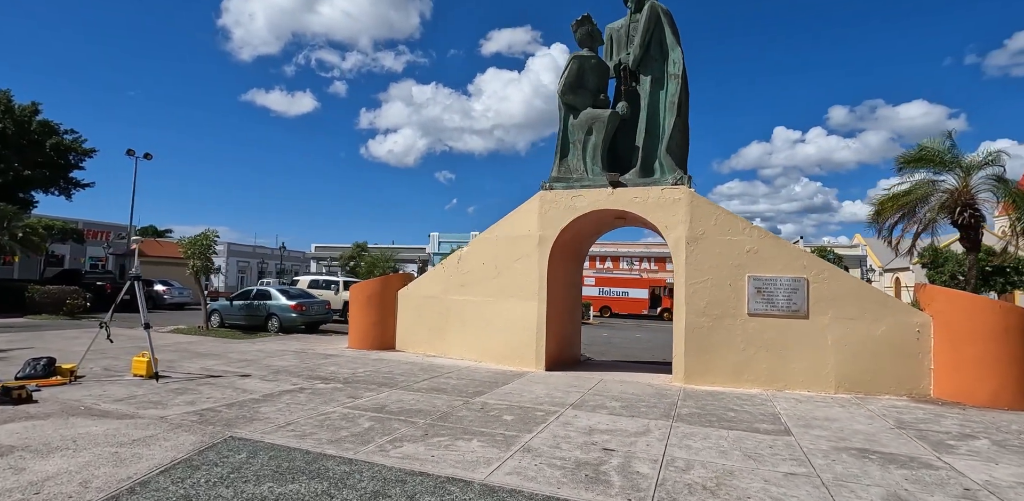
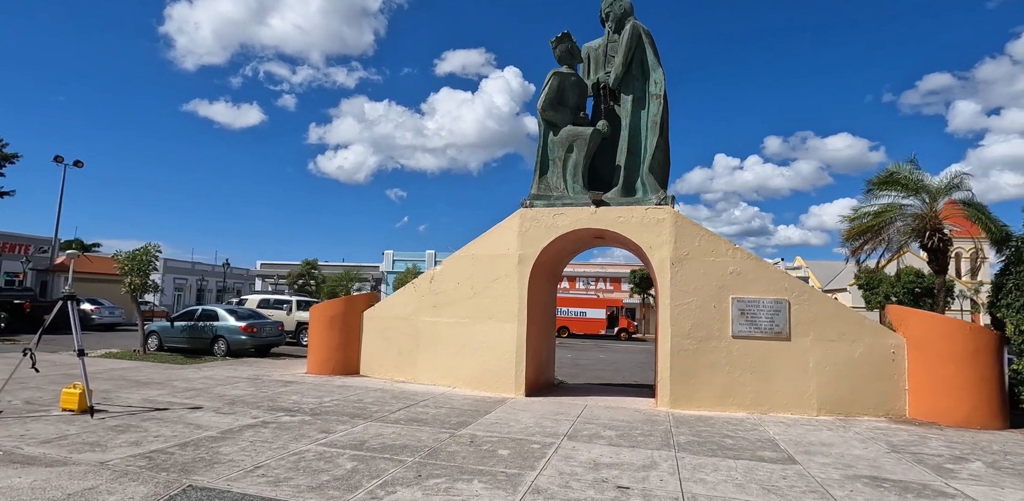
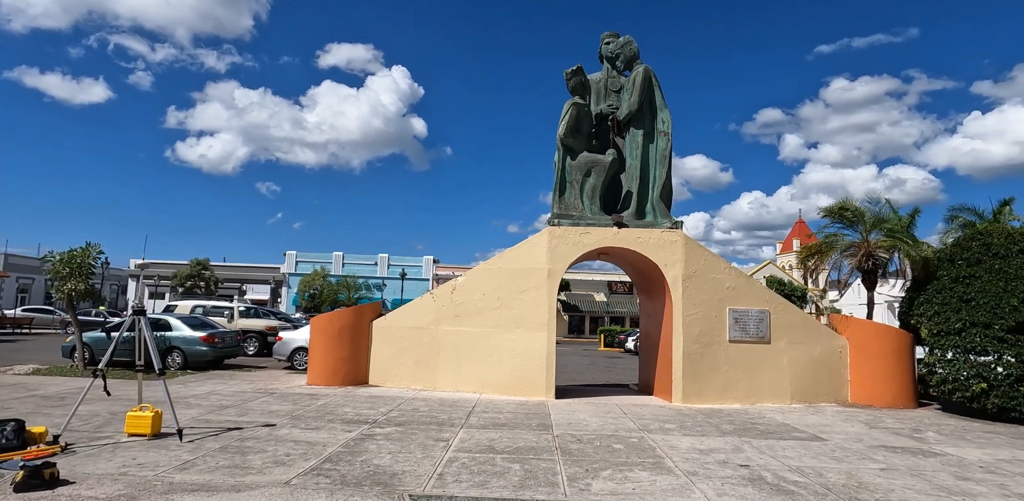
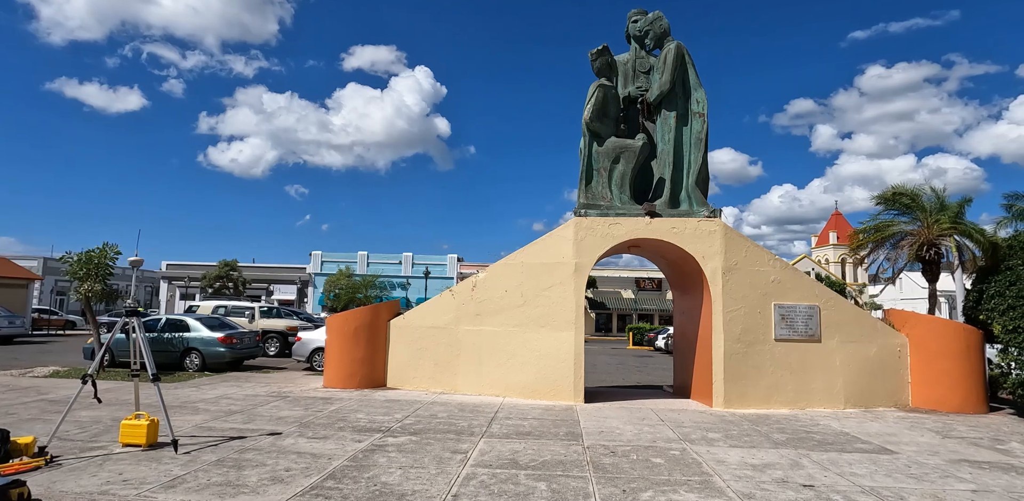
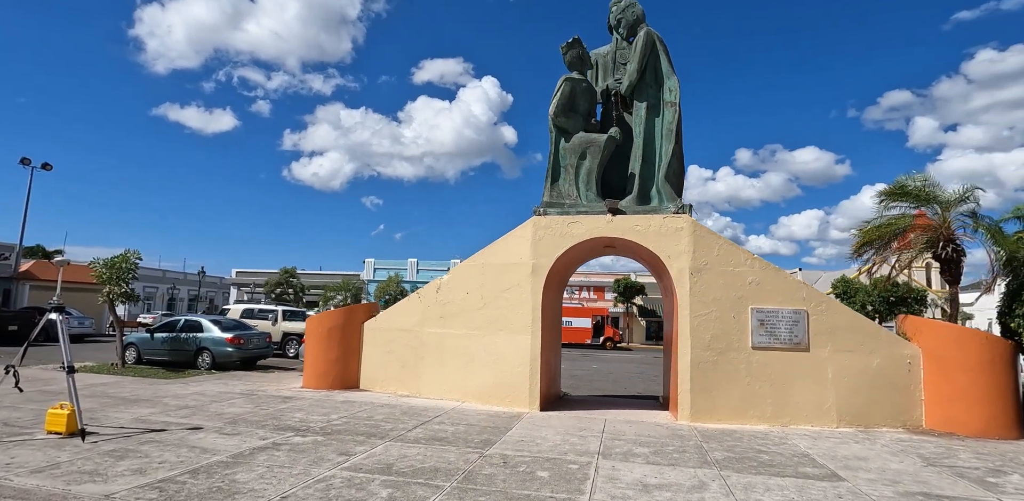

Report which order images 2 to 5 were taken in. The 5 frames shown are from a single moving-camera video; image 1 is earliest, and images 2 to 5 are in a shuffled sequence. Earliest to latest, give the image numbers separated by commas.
2, 5, 4, 3
